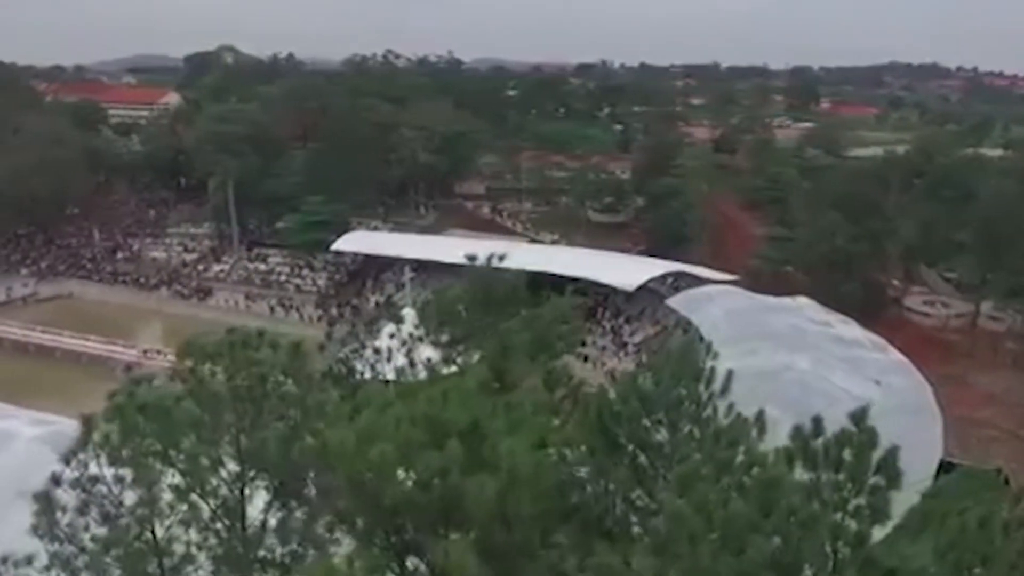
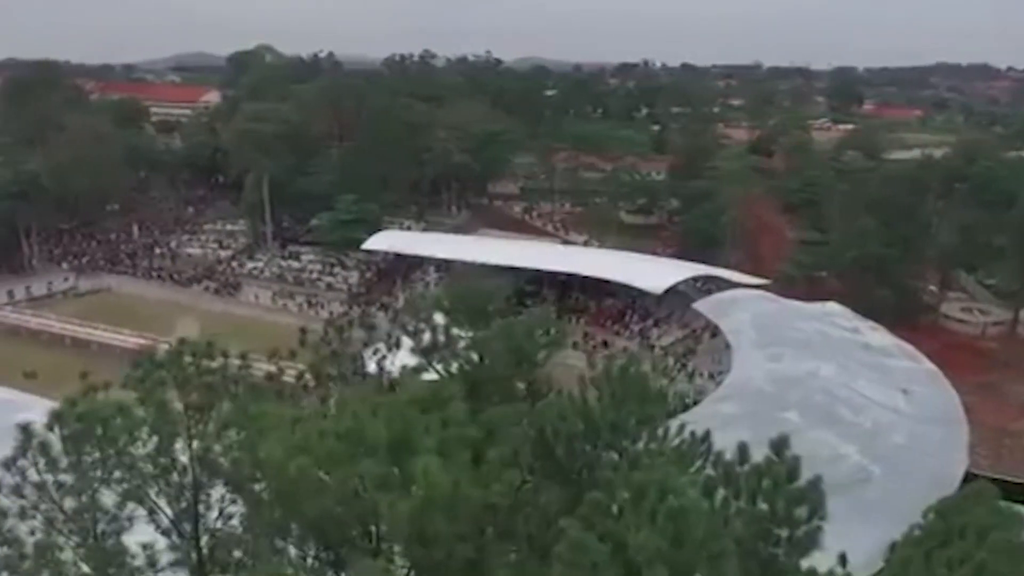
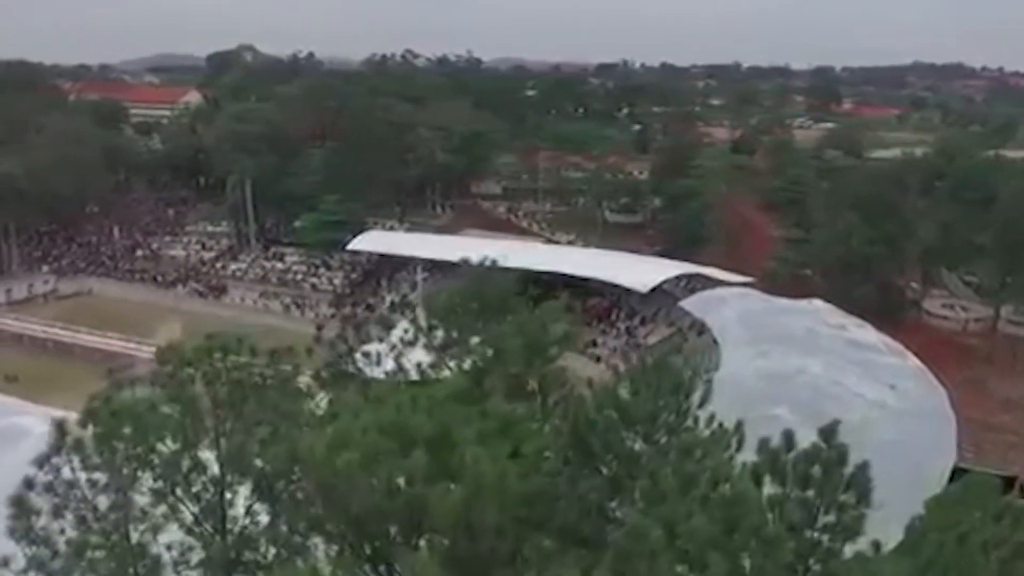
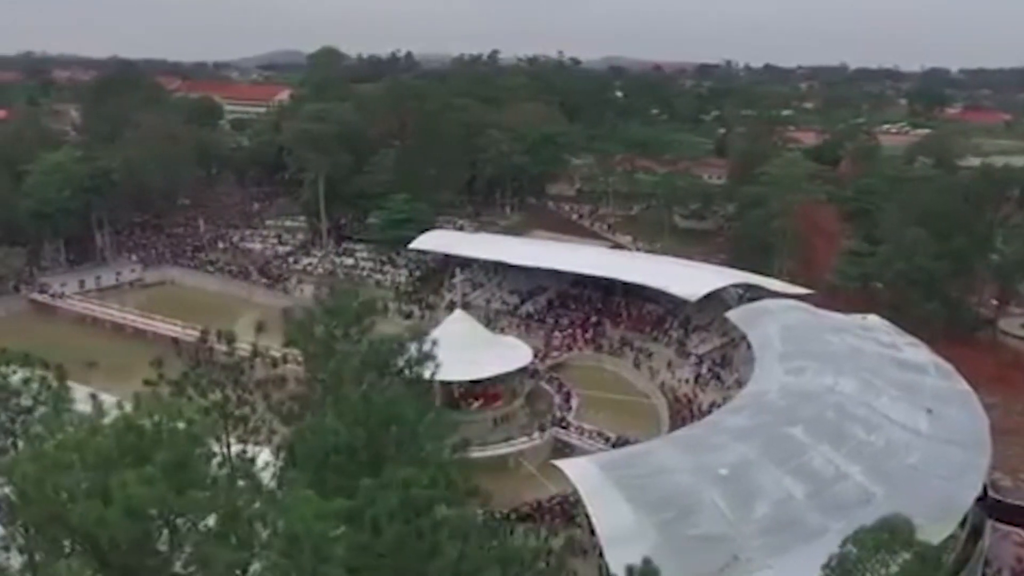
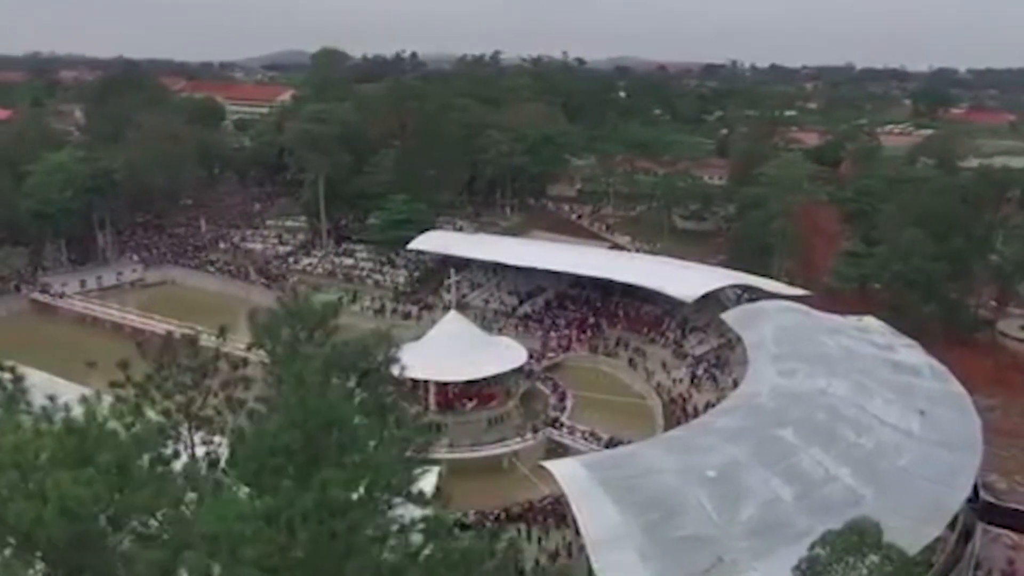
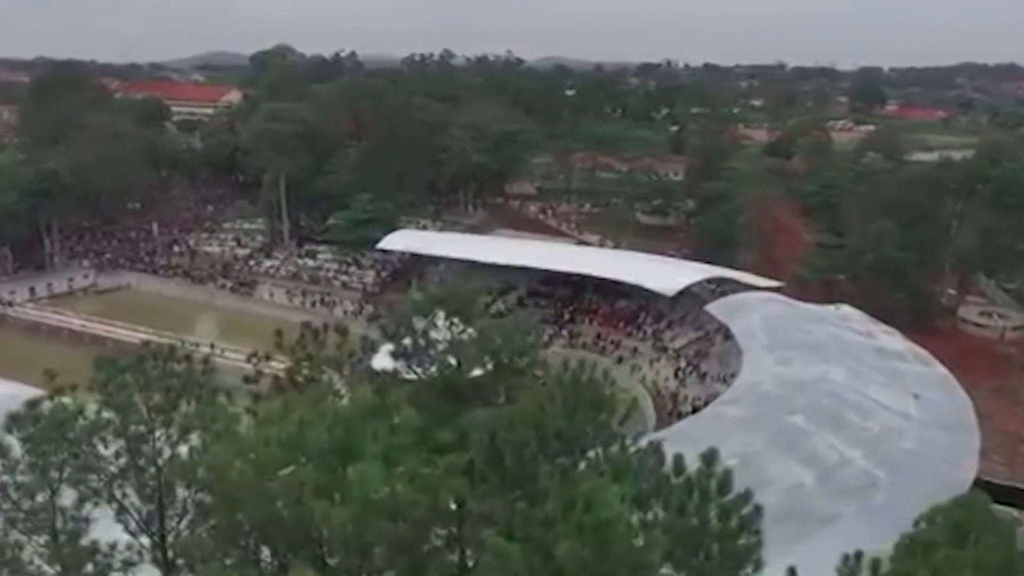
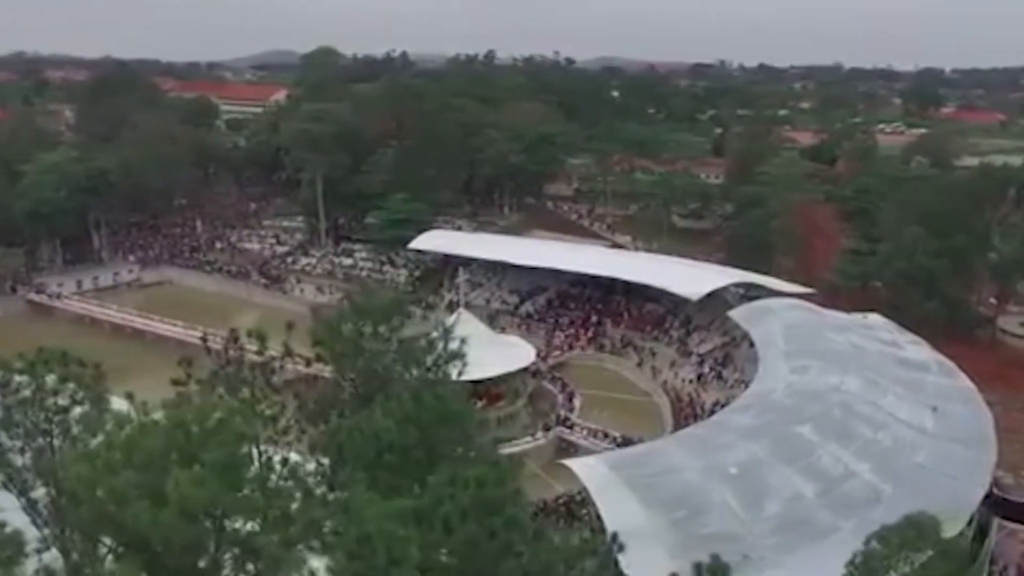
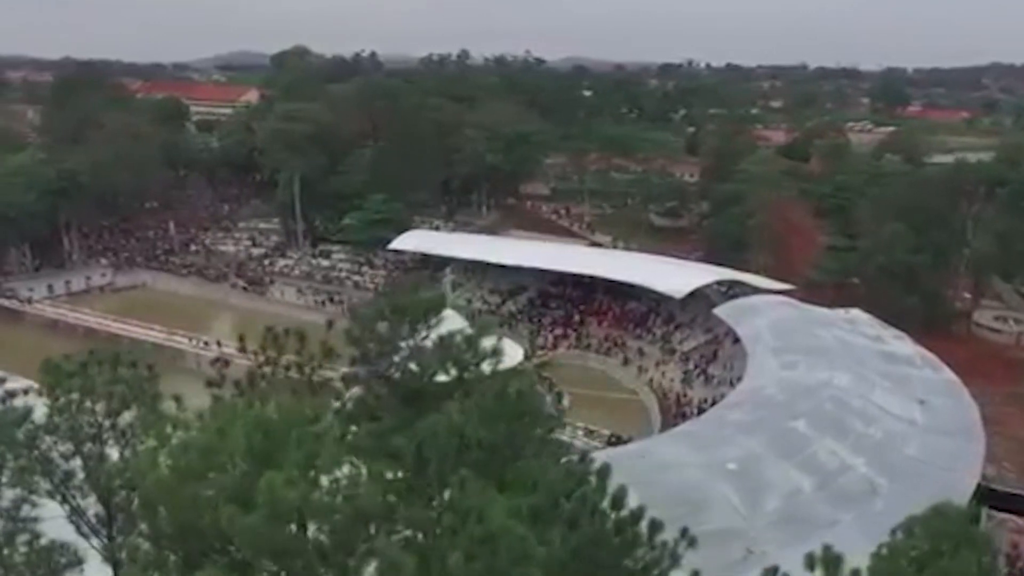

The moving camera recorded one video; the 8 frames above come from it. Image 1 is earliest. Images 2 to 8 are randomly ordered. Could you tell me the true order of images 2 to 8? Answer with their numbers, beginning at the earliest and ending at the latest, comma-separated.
3, 2, 6, 8, 7, 4, 5
